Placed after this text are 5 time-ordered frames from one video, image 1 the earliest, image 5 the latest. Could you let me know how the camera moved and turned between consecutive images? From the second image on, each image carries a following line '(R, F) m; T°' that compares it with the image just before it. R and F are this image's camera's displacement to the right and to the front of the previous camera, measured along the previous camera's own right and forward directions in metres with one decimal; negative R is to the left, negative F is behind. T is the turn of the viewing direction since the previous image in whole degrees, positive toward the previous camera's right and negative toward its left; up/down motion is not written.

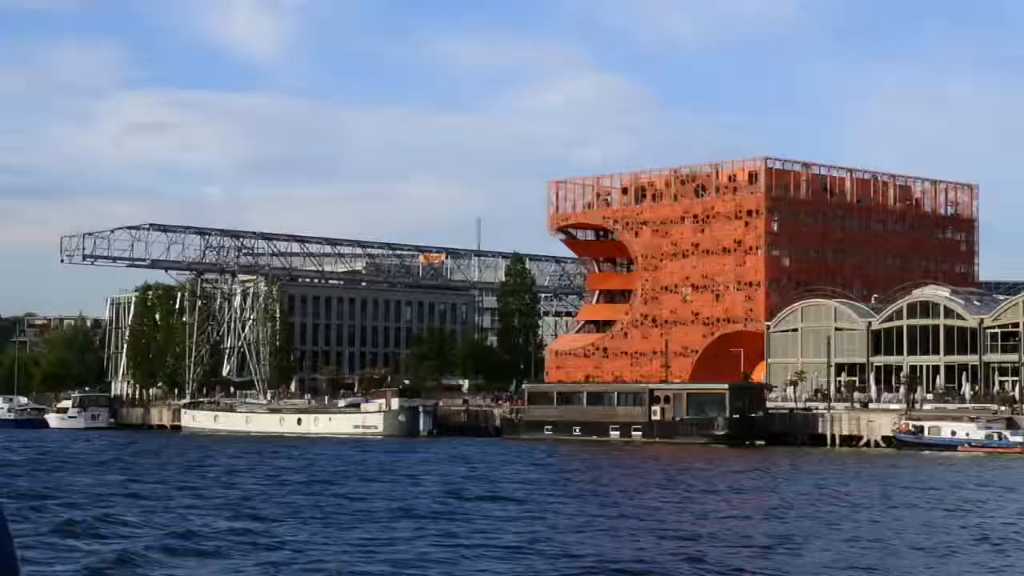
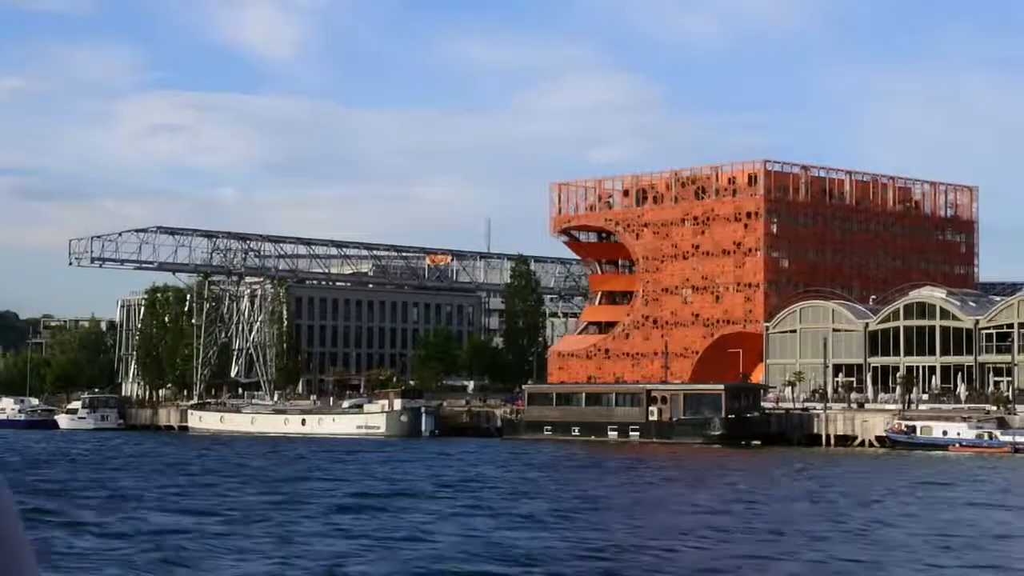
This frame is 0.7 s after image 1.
(+0.9, -1.2) m; -1°
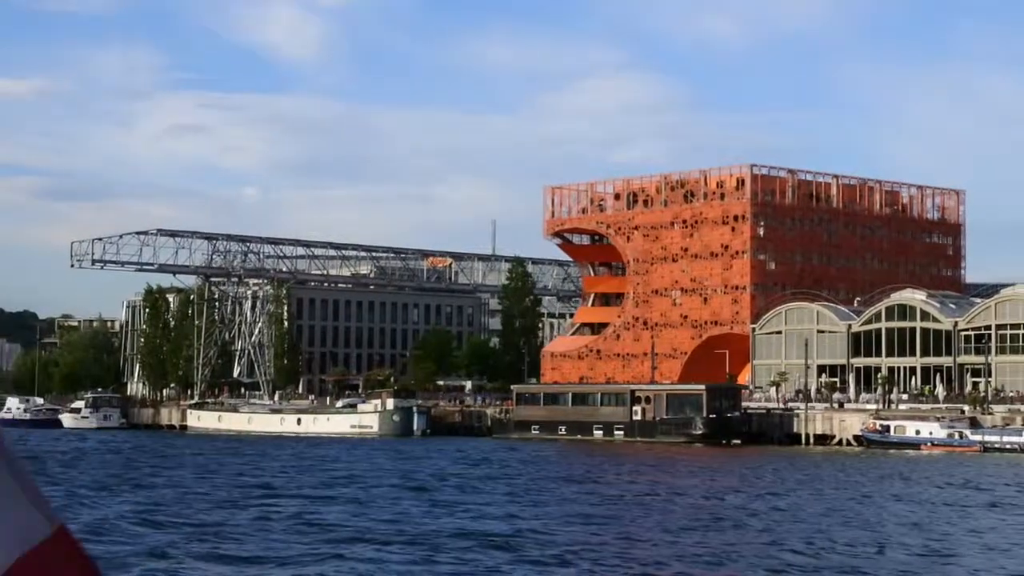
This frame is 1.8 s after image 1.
(+1.6, -2.1) m; 0°
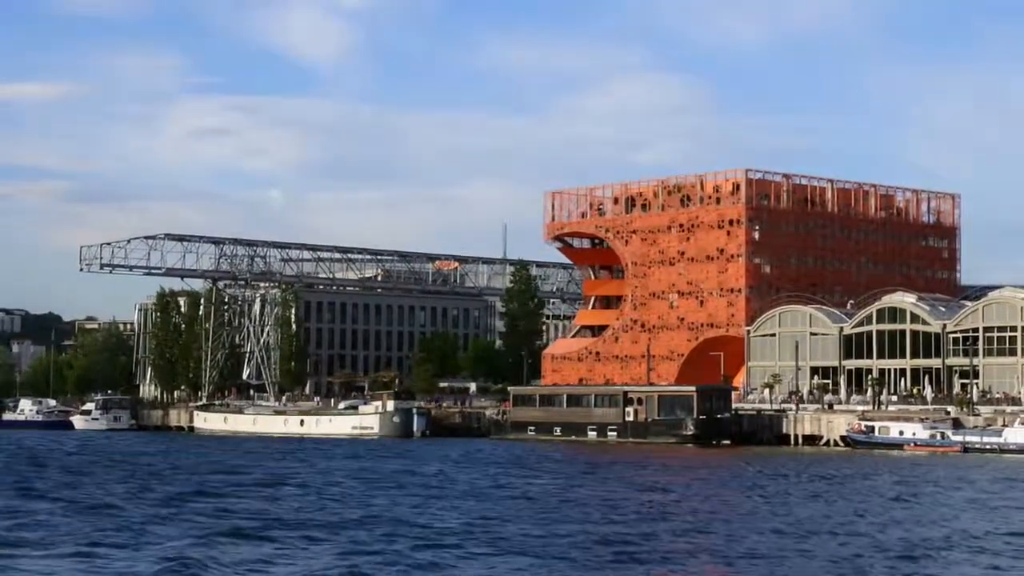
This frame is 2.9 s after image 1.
(+1.4, -1.9) m; -1°
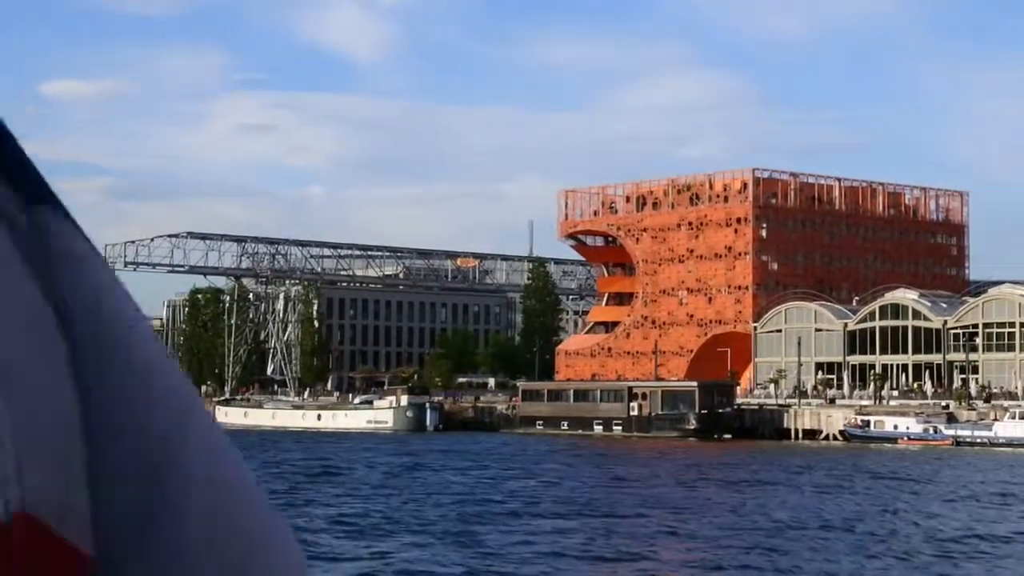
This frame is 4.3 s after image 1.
(+1.8, -2.4) m; -1°
